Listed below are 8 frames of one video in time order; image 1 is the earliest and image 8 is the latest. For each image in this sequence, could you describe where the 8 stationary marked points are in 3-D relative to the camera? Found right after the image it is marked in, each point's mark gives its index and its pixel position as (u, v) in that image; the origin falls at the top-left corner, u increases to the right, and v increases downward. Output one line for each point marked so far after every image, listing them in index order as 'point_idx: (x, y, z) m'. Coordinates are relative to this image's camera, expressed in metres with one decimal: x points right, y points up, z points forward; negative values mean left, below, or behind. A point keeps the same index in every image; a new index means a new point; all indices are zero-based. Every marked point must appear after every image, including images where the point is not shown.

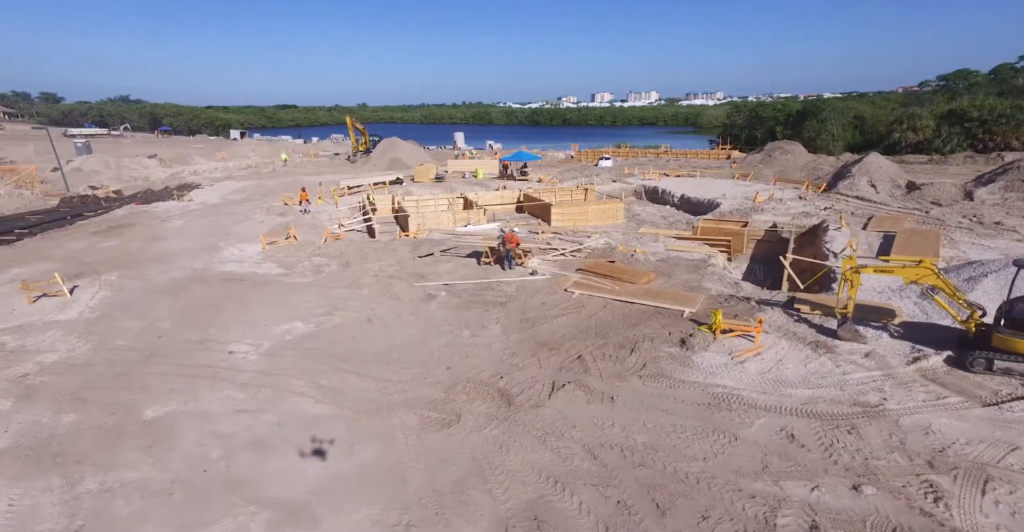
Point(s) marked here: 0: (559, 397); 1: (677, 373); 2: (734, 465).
0: (+0.8, -2.3, +9.4) m
1: (+3.2, -2.1, +10.1) m
2: (+3.2, -2.8, +7.4) m
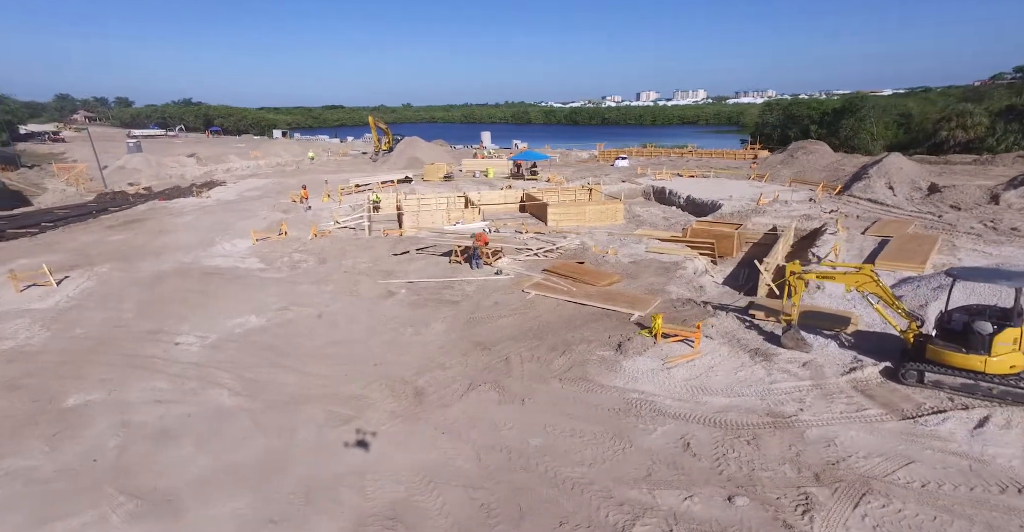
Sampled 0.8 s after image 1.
0: (-0.7, -2.3, +9.4) m
1: (+1.6, -2.1, +10.0) m
2: (+1.5, -2.8, +7.3) m
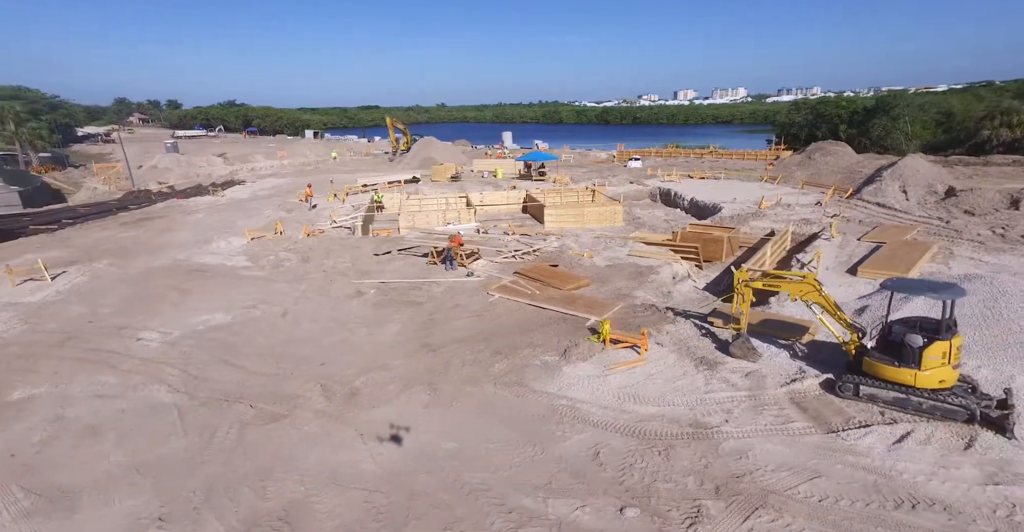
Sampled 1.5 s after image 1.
0: (-2.0, -2.4, +9.5) m
1: (+0.4, -2.2, +10.0) m
2: (+0.1, -2.9, +7.2) m
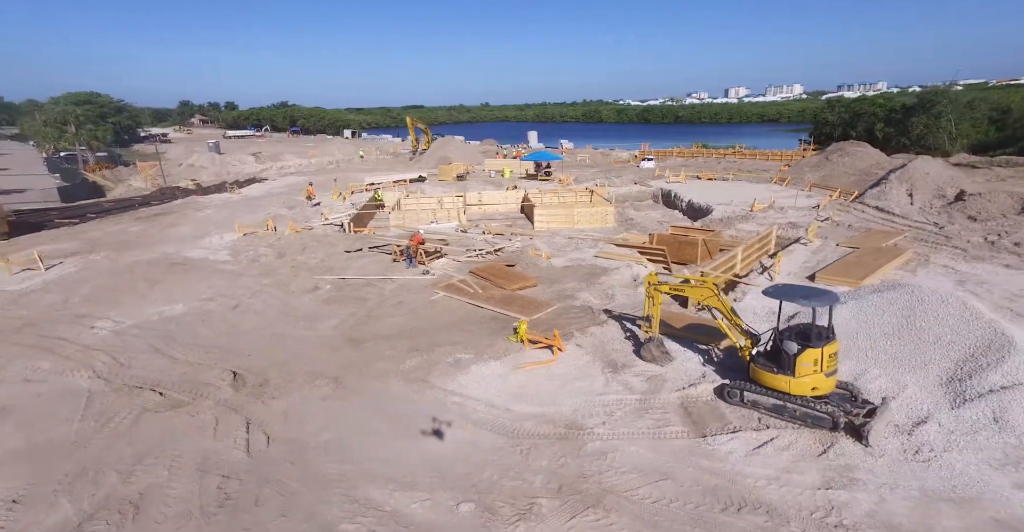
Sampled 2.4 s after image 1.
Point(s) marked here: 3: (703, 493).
0: (-3.9, -2.3, +9.9) m
1: (-1.4, -2.2, +10.2) m
2: (-1.9, -2.9, +7.5) m
3: (+2.4, -2.9, +6.8) m
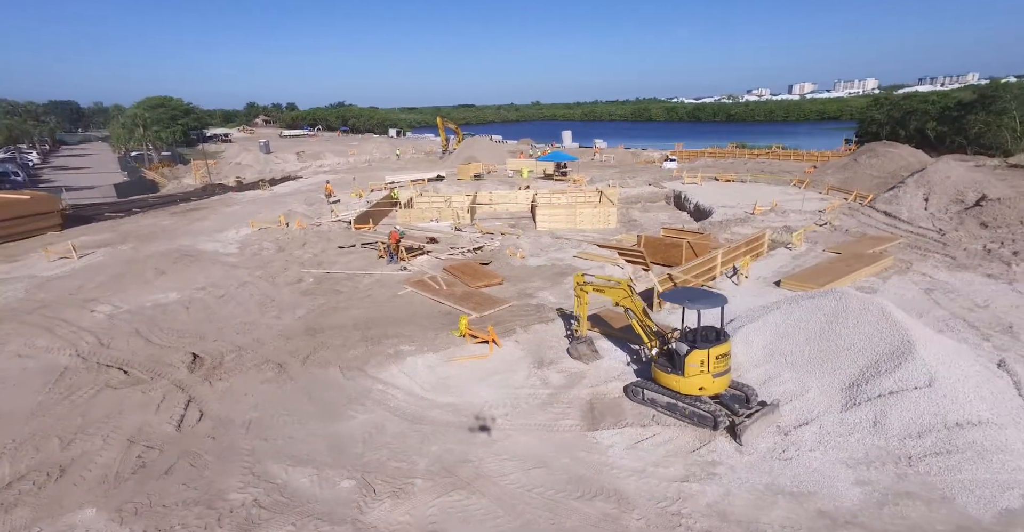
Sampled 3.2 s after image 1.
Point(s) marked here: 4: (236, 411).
0: (-5.3, -2.2, +10.7) m
1: (-2.9, -2.1, +10.9) m
2: (-3.5, -2.8, +8.2) m
3: (+0.7, -2.9, +7.2) m
4: (-4.8, -2.5, +9.4) m
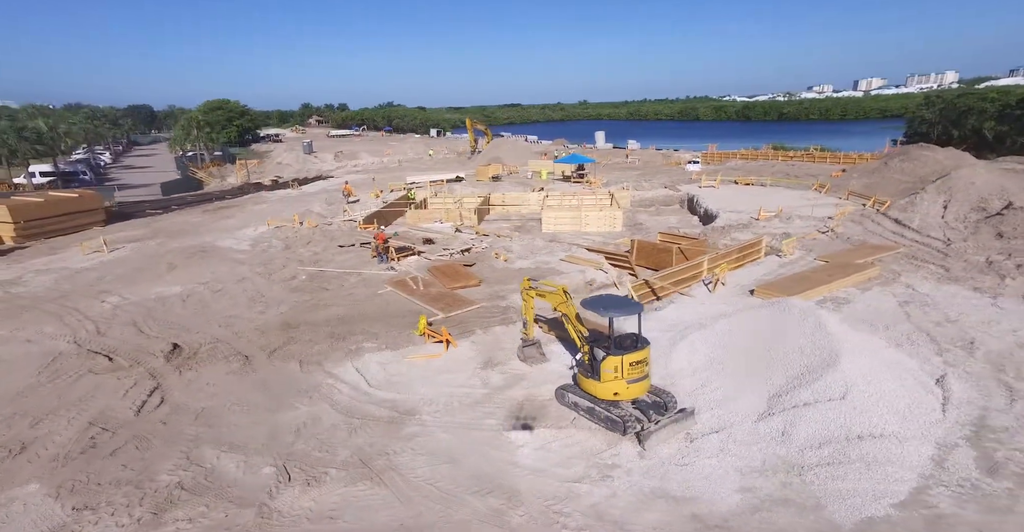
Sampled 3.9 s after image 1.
0: (-6.4, -2.2, +11.5) m
1: (-3.9, -2.1, +11.5) m
2: (-4.8, -2.8, +8.9) m
3: (-0.6, -3.0, +7.5) m
4: (-6.0, -2.5, +10.1) m
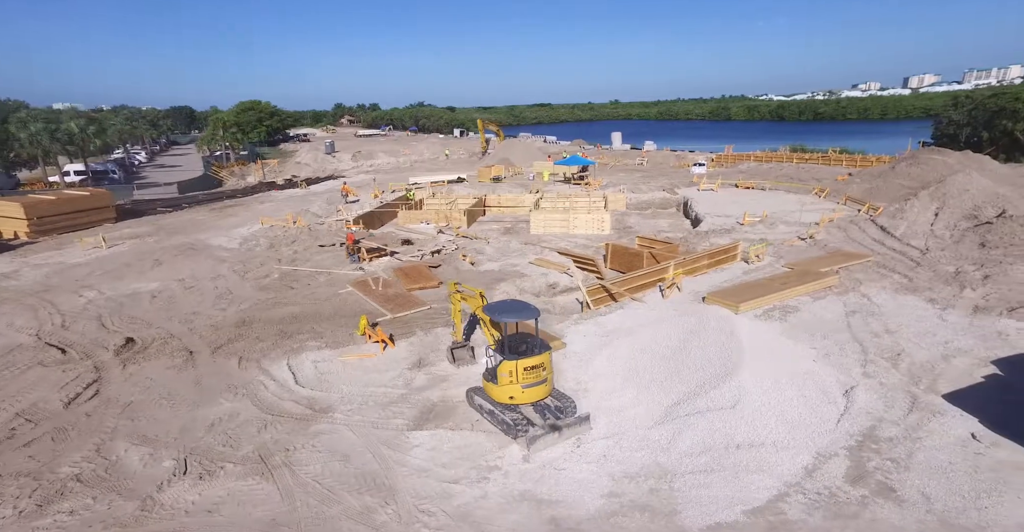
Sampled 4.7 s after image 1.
0: (-7.9, -2.1, +12.0) m
1: (-5.5, -2.2, +11.9) m
2: (-6.4, -2.8, +9.3) m
3: (-2.3, -3.1, +7.8) m
4: (-7.6, -2.5, +10.6) m
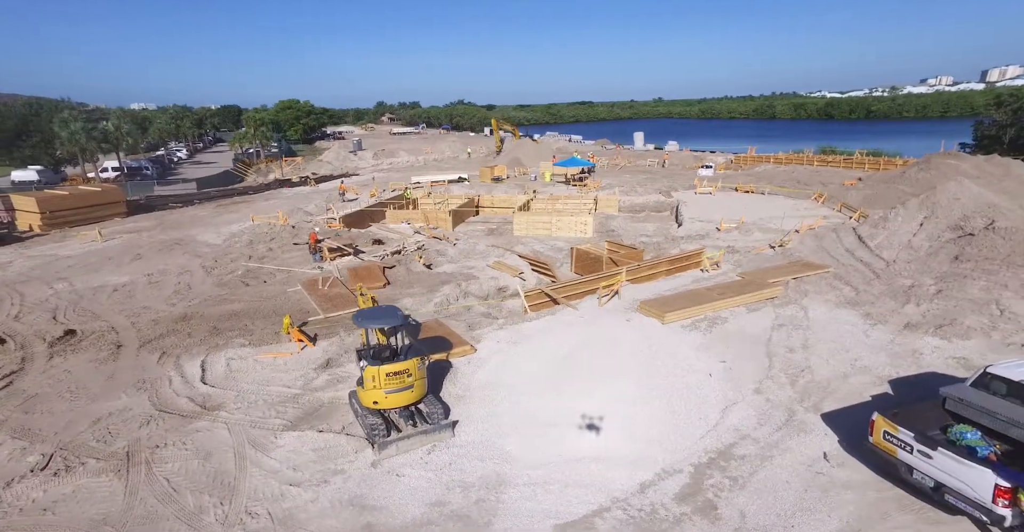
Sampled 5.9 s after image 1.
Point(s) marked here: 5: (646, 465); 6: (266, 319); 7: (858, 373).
0: (-9.9, -2.1, +12.5) m
1: (-7.5, -2.1, +12.2) m
2: (-8.6, -2.8, +9.7) m
3: (-4.6, -3.1, +8.0) m
4: (-9.7, -2.4, +11.0) m
5: (+1.9, -2.8, +7.5) m
6: (-6.6, -1.4, +14.6) m
7: (+6.4, -2.0, +9.8) m
